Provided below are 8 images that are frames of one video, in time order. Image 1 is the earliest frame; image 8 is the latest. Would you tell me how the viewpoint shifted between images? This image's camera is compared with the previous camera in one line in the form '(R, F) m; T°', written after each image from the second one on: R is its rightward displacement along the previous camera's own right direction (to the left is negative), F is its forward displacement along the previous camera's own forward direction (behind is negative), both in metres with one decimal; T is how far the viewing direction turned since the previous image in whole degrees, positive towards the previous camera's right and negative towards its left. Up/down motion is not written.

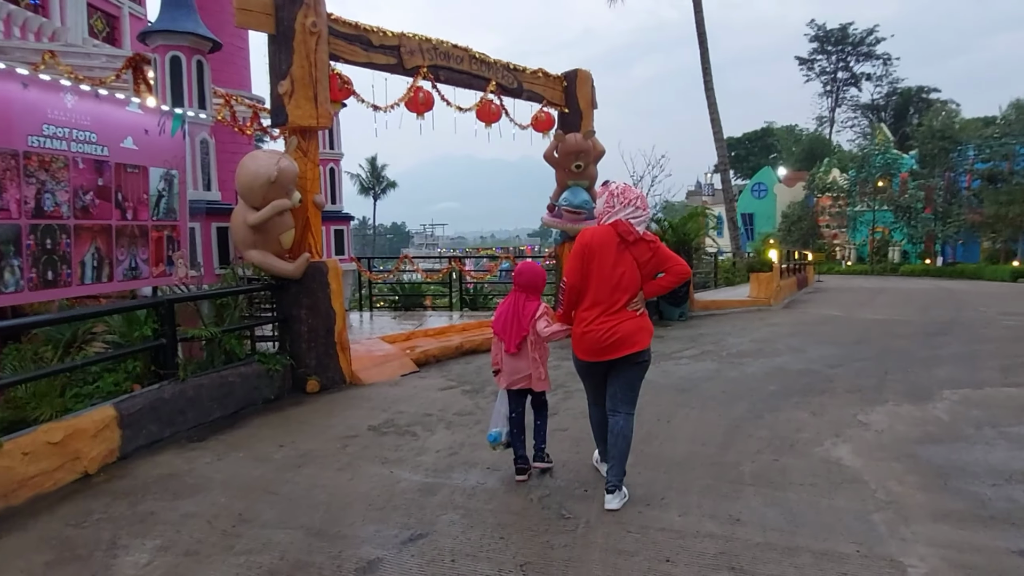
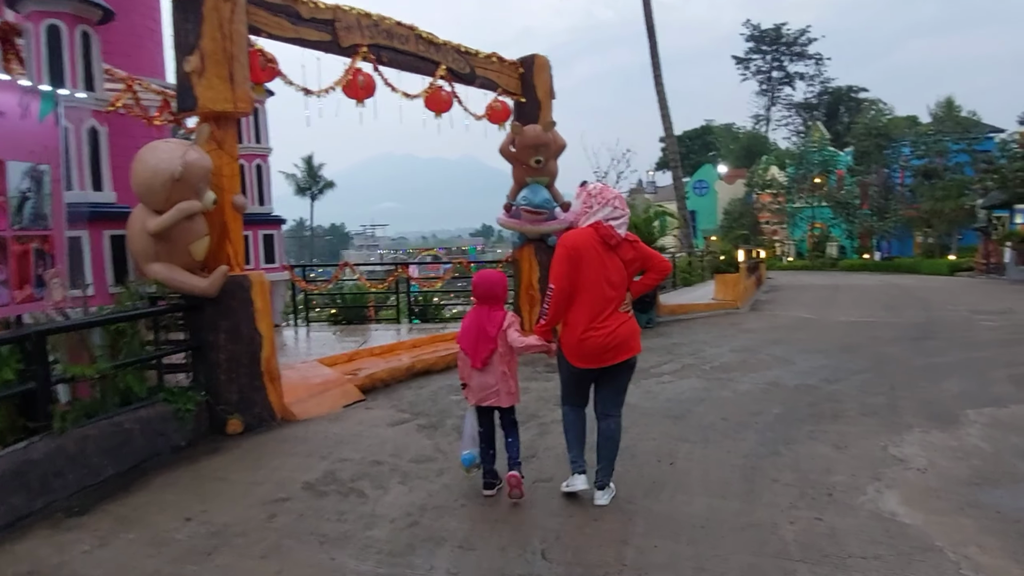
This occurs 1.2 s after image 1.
(-0.2, +1.0) m; +5°
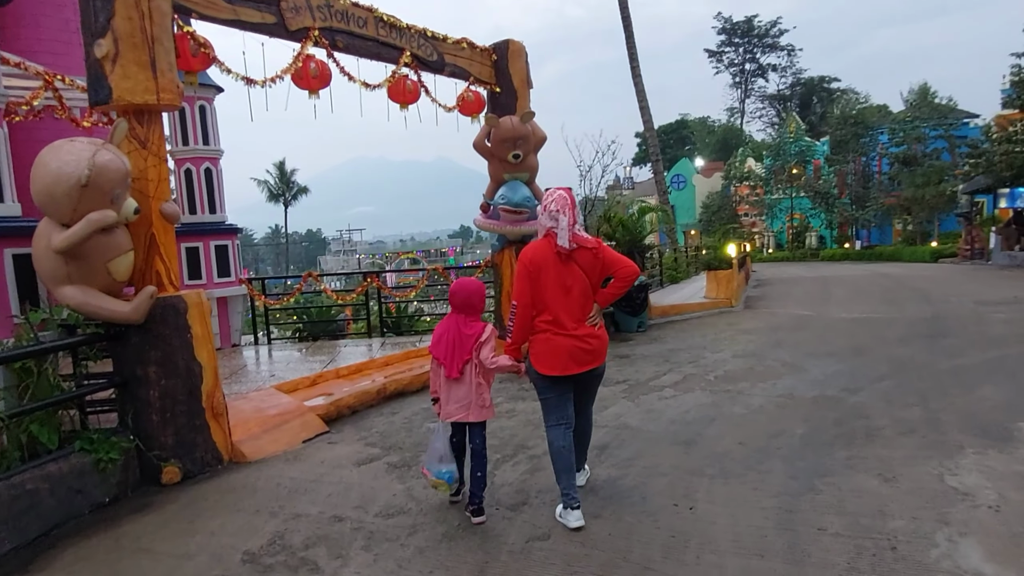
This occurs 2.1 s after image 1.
(0.0, +0.8) m; +2°
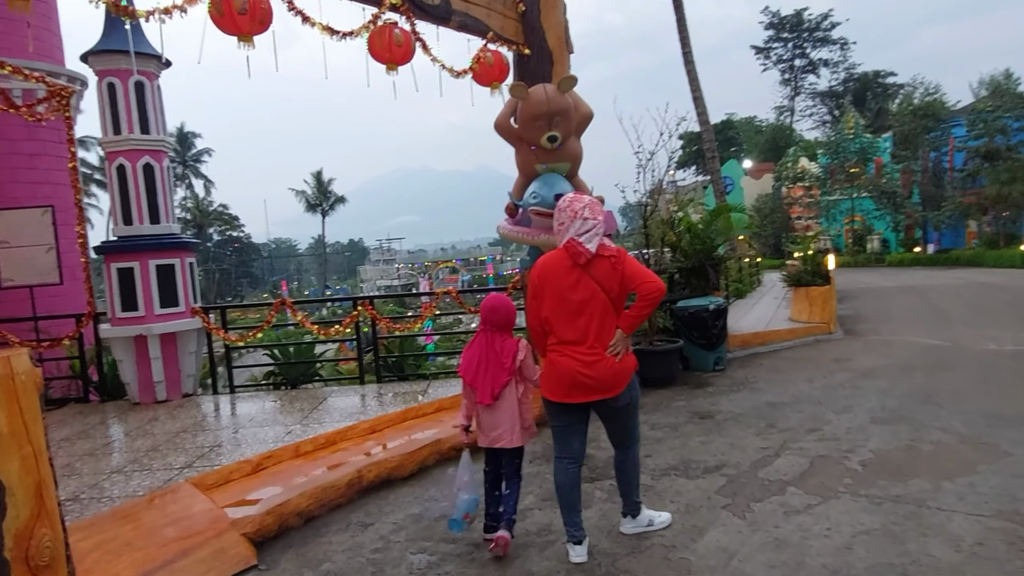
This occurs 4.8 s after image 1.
(0.0, +2.2) m; -3°
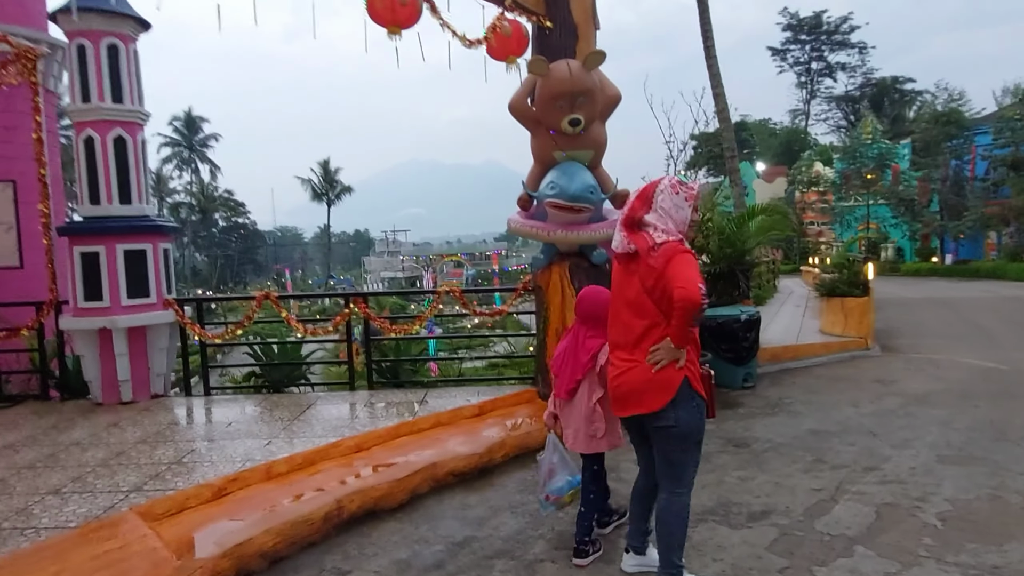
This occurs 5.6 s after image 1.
(-0.1, +0.7) m; 0°
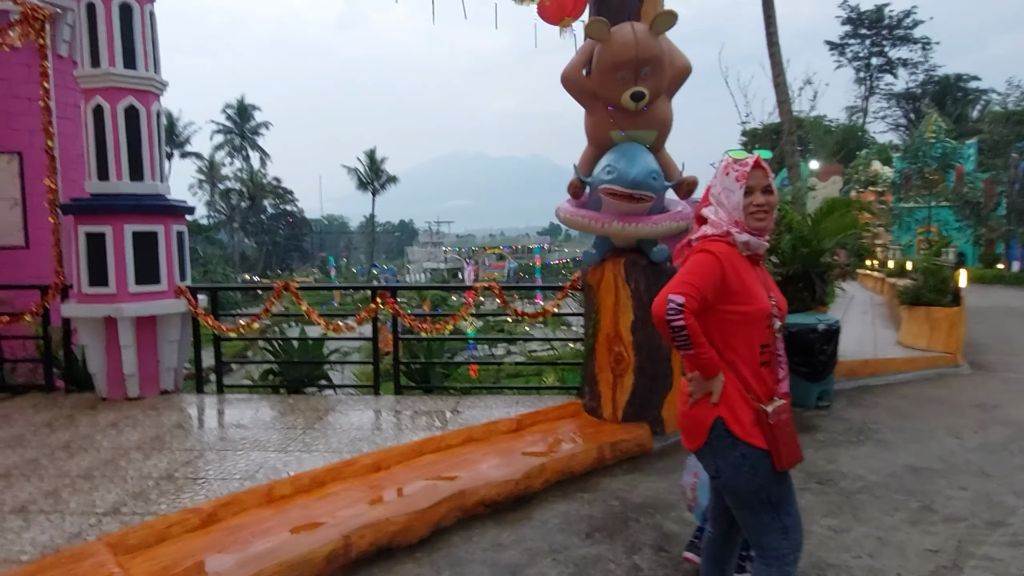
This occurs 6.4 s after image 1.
(0.0, +0.7) m; -3°
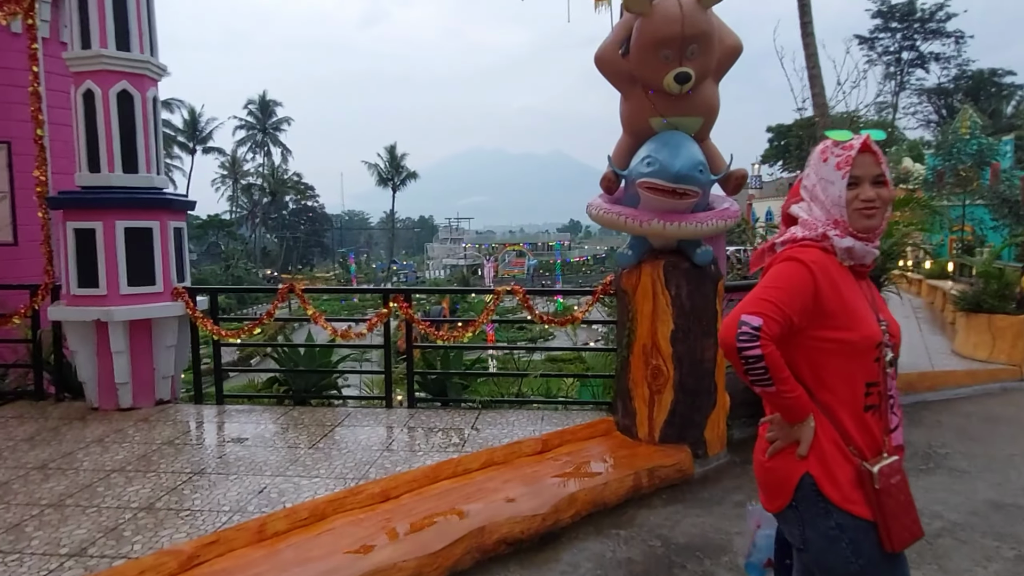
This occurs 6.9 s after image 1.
(0.0, +0.5) m; -2°
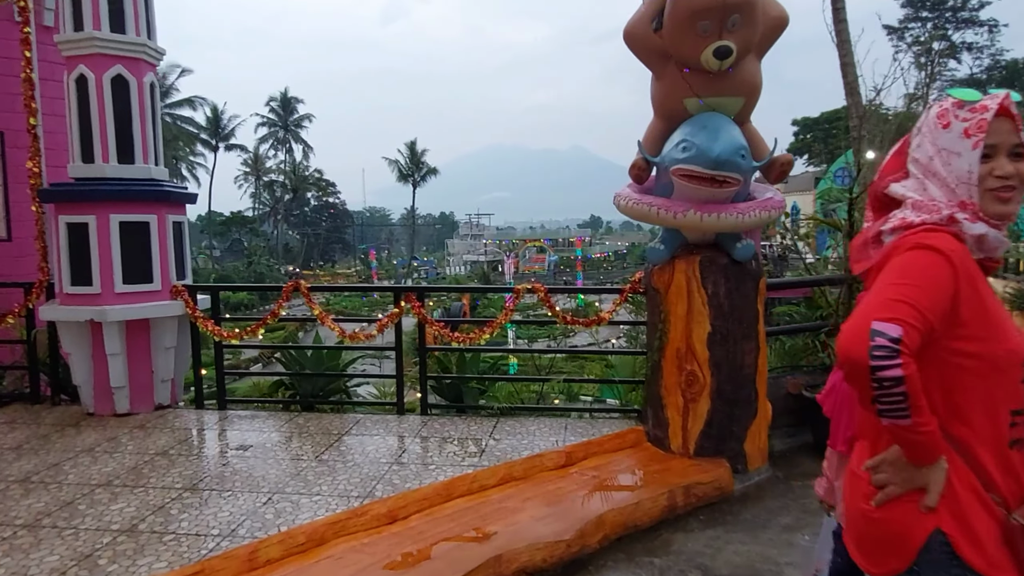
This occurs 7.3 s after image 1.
(0.0, +0.4) m; -2°
